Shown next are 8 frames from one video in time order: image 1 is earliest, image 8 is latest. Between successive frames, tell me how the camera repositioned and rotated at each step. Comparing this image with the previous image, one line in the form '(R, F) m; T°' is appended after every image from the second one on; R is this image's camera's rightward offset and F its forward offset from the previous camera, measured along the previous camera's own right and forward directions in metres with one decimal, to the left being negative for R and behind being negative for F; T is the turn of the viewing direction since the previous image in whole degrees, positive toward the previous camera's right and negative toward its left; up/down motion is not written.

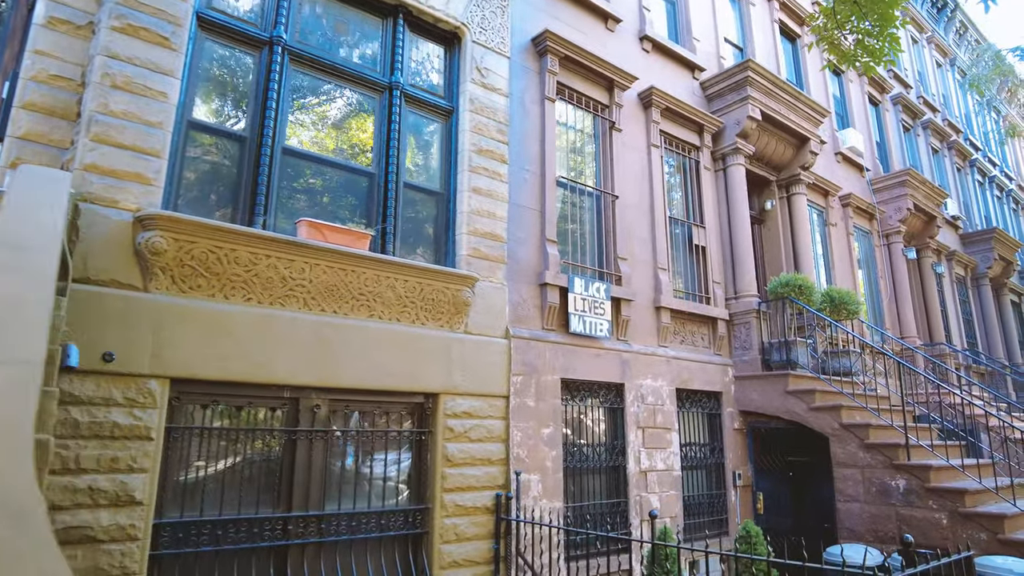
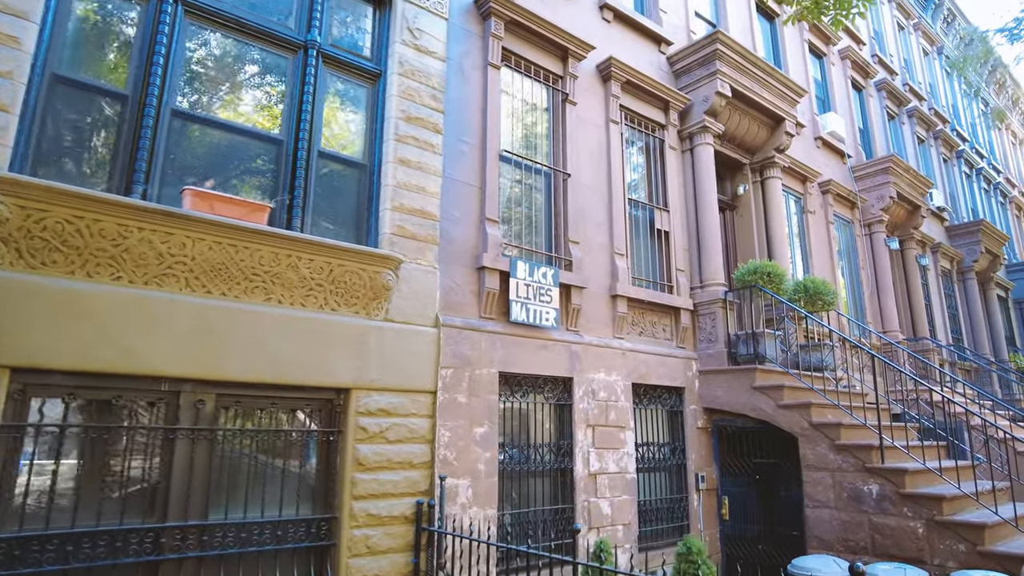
(+0.6, +0.7) m; +1°
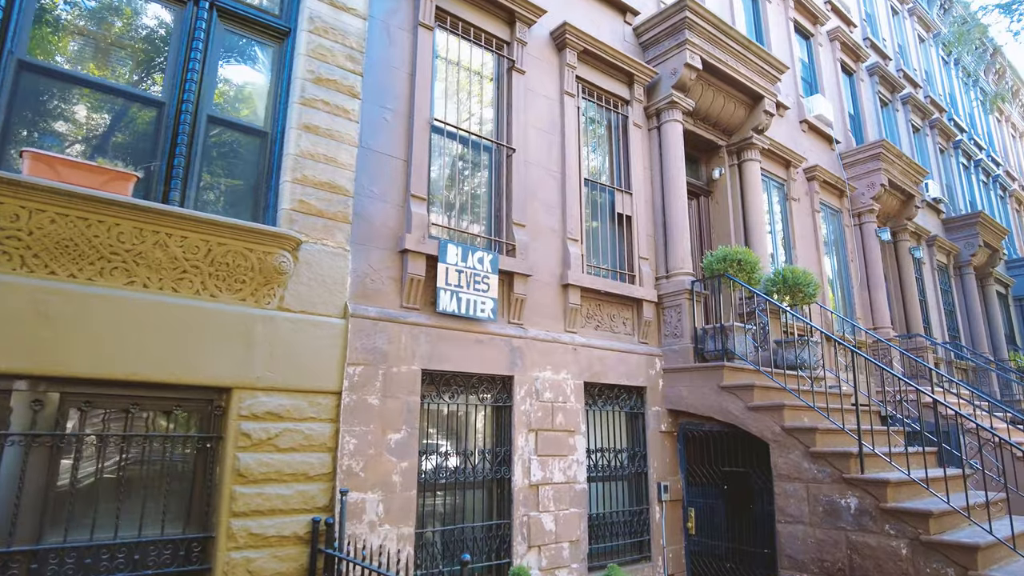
(+0.7, +0.8) m; 0°
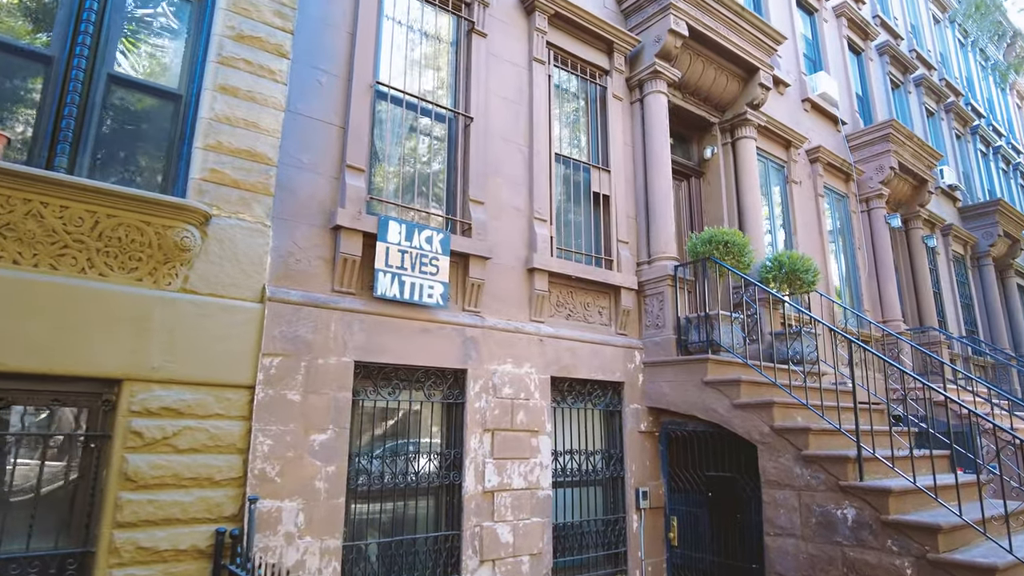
(+0.6, +0.7) m; -1°
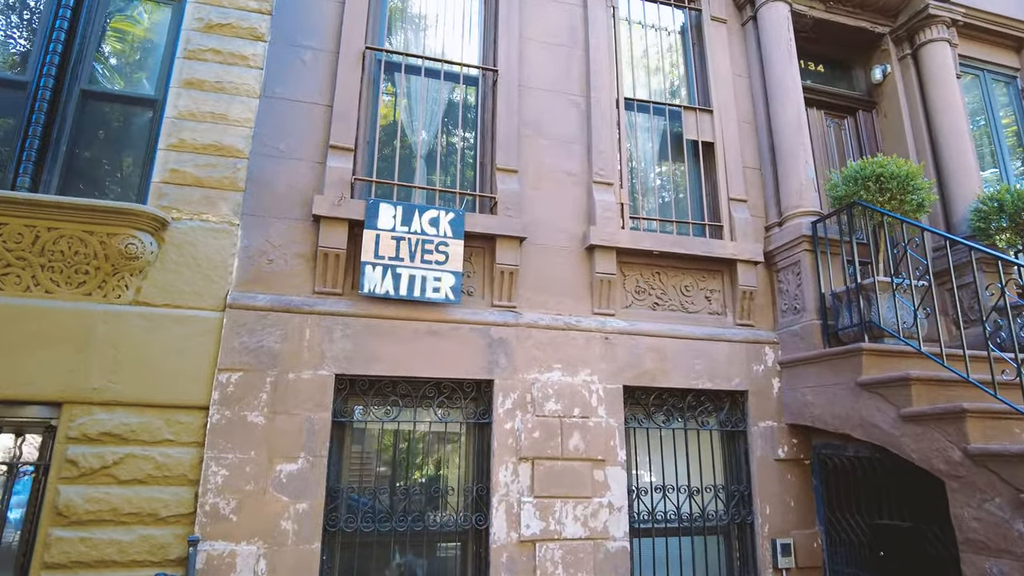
(+1.4, +1.6) m; -21°
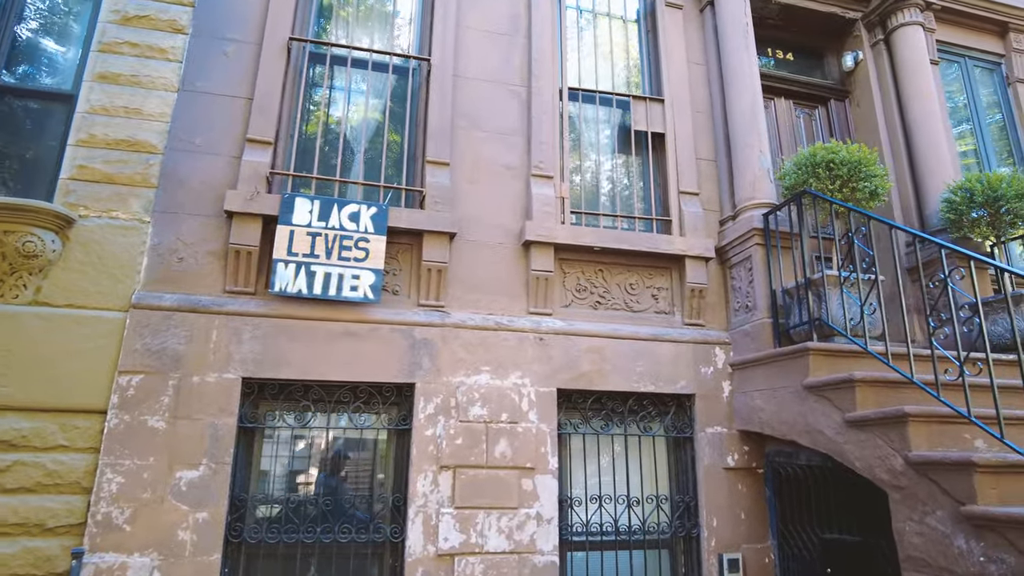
(+0.7, +0.3) m; -2°
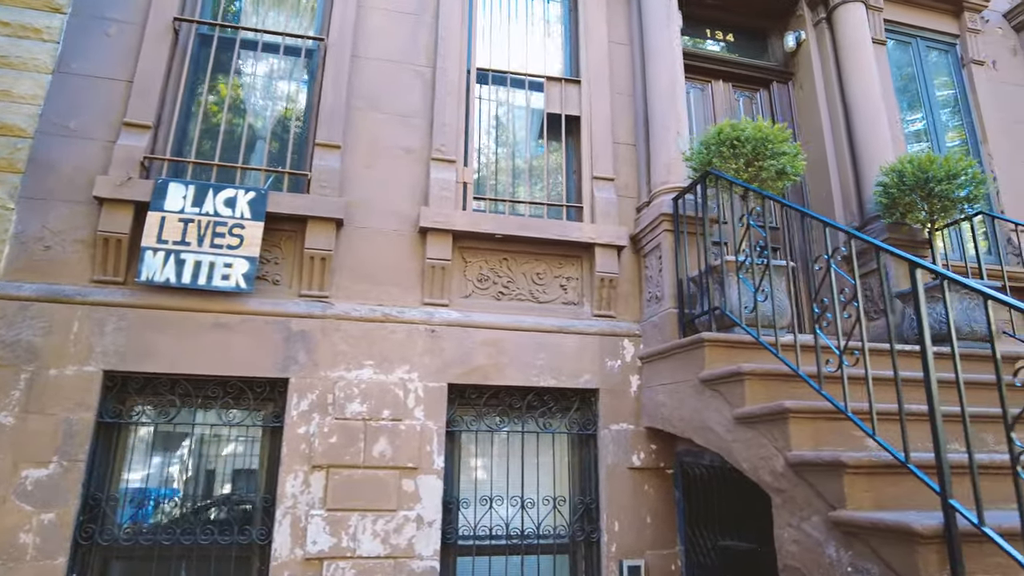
(+0.8, +0.3) m; -1°
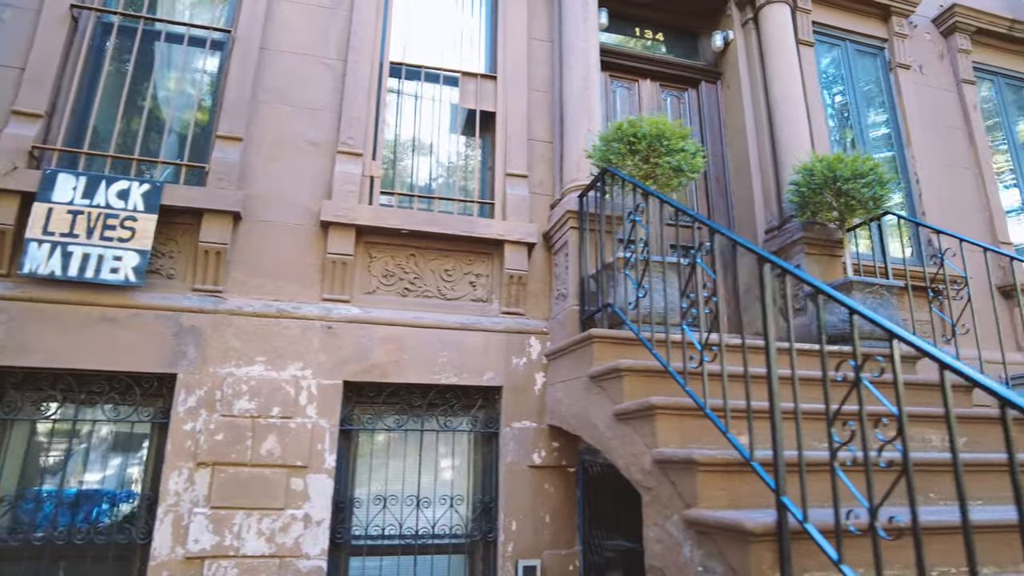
(+0.6, 0.0) m; +1°
